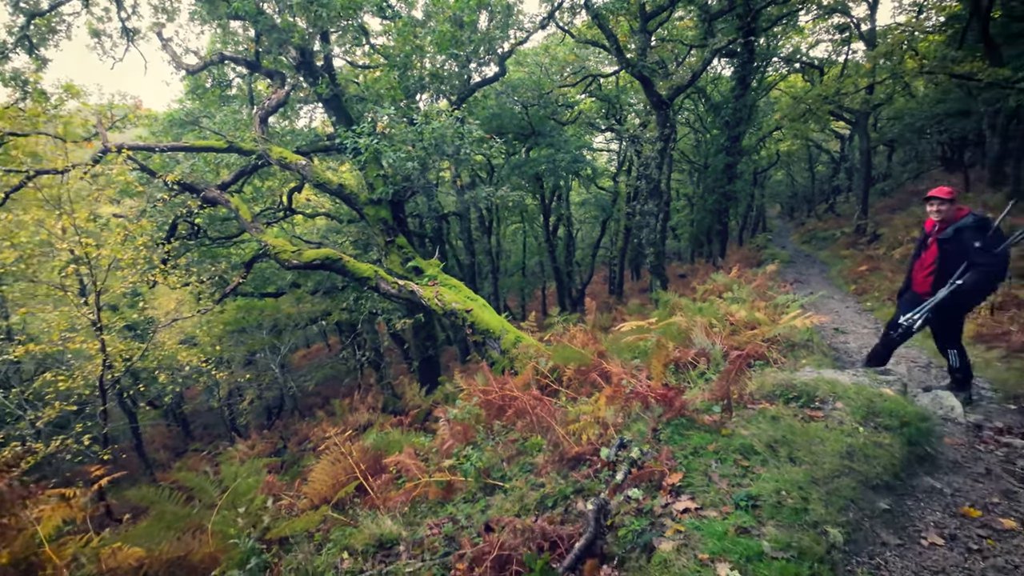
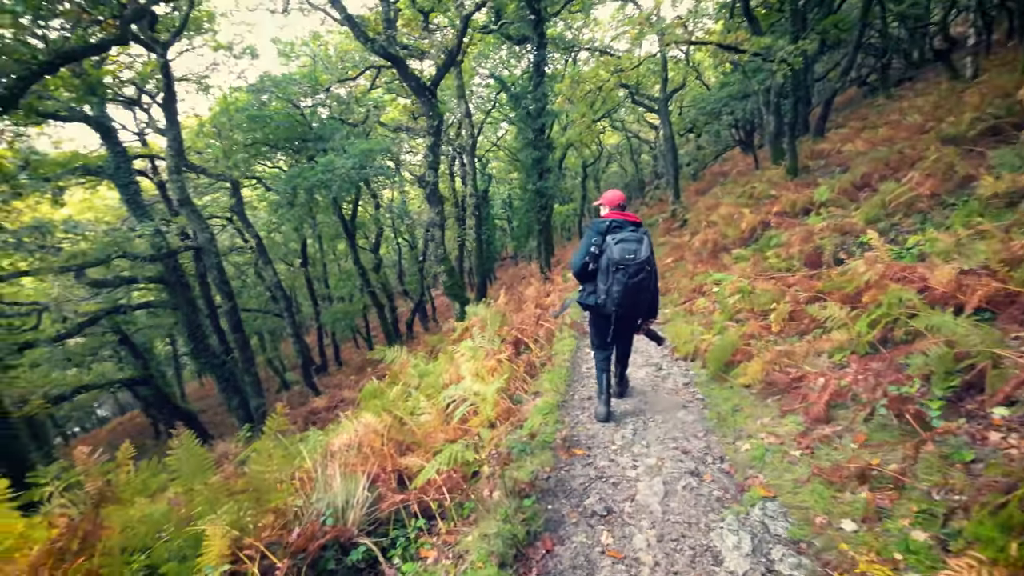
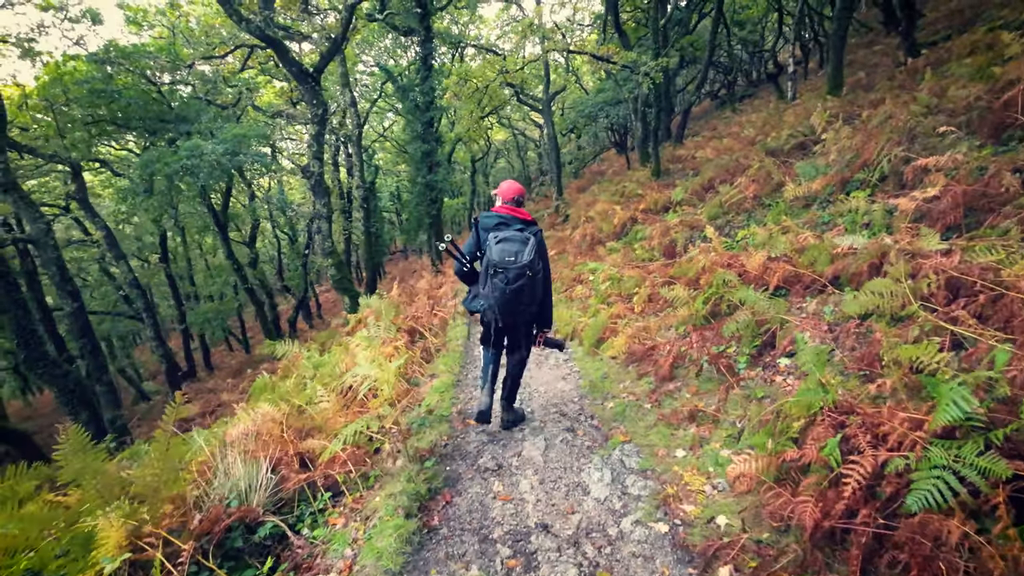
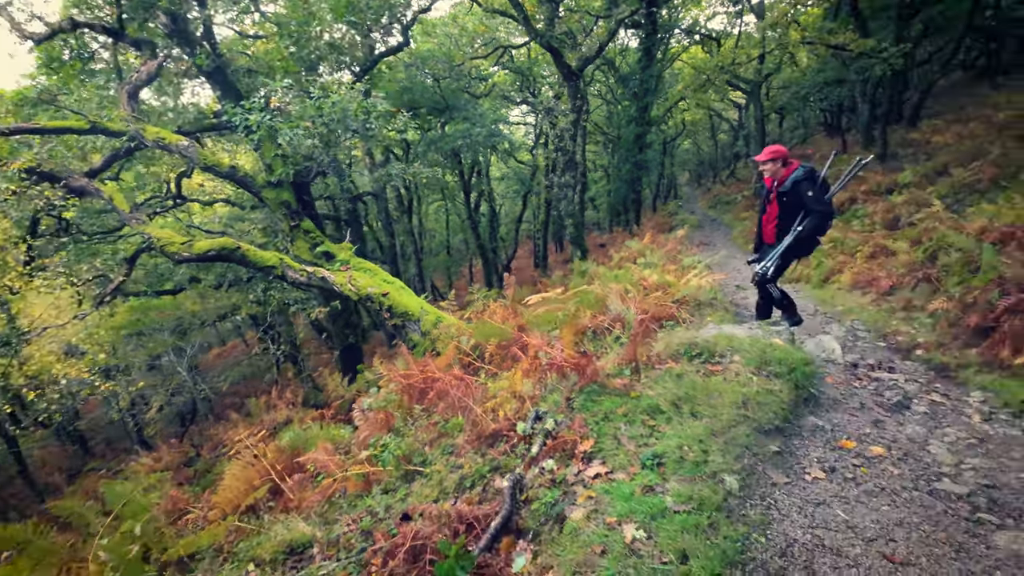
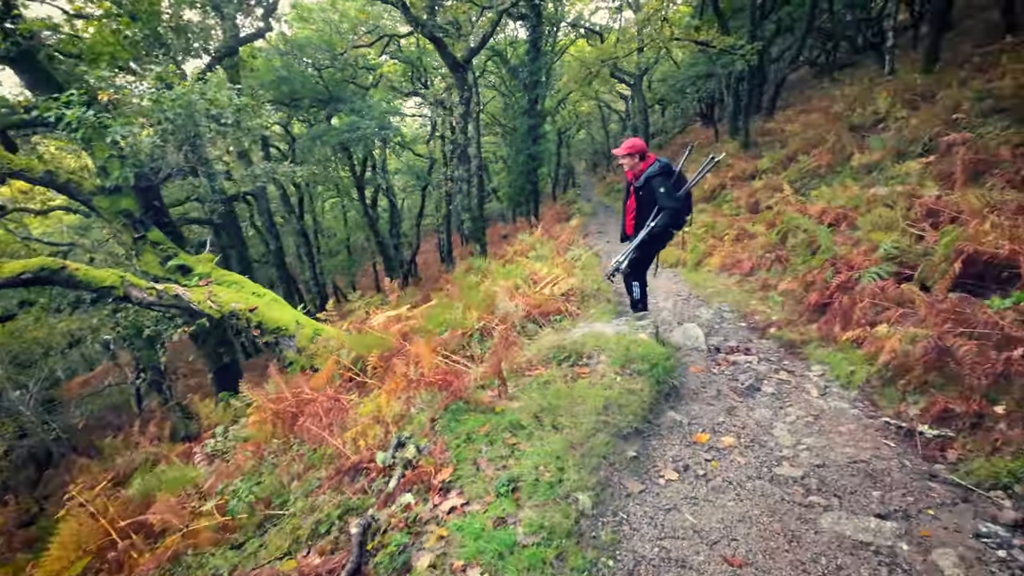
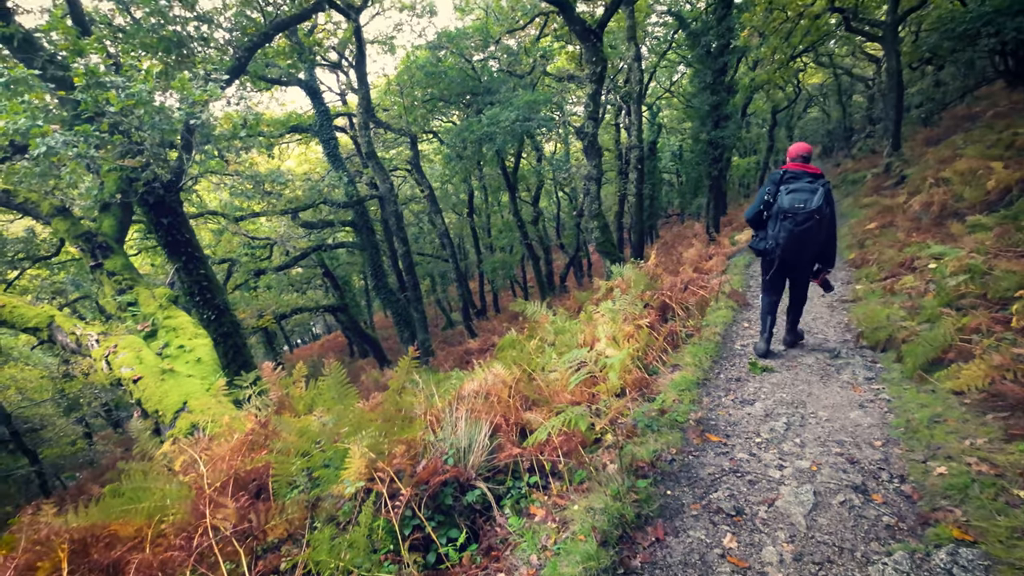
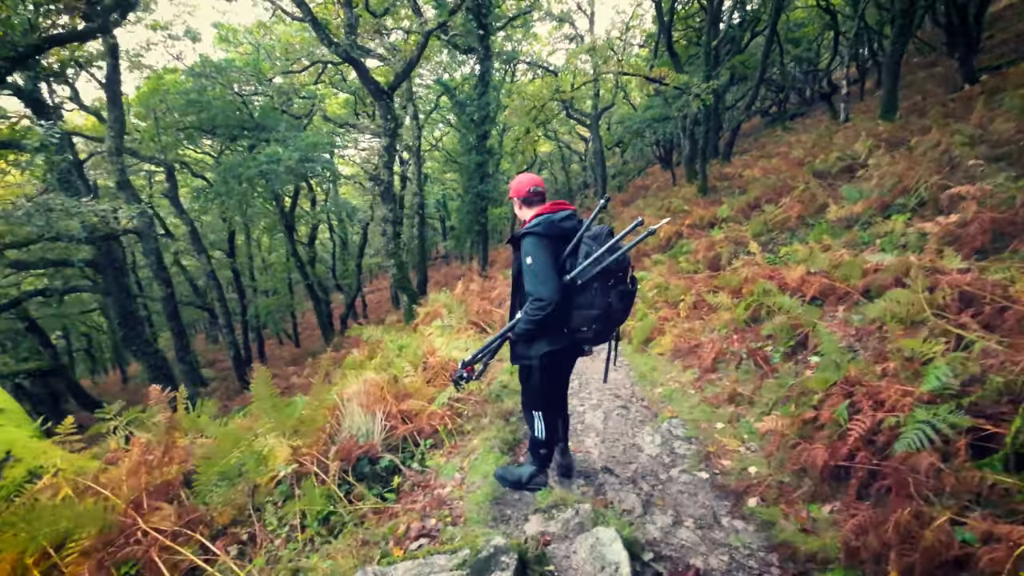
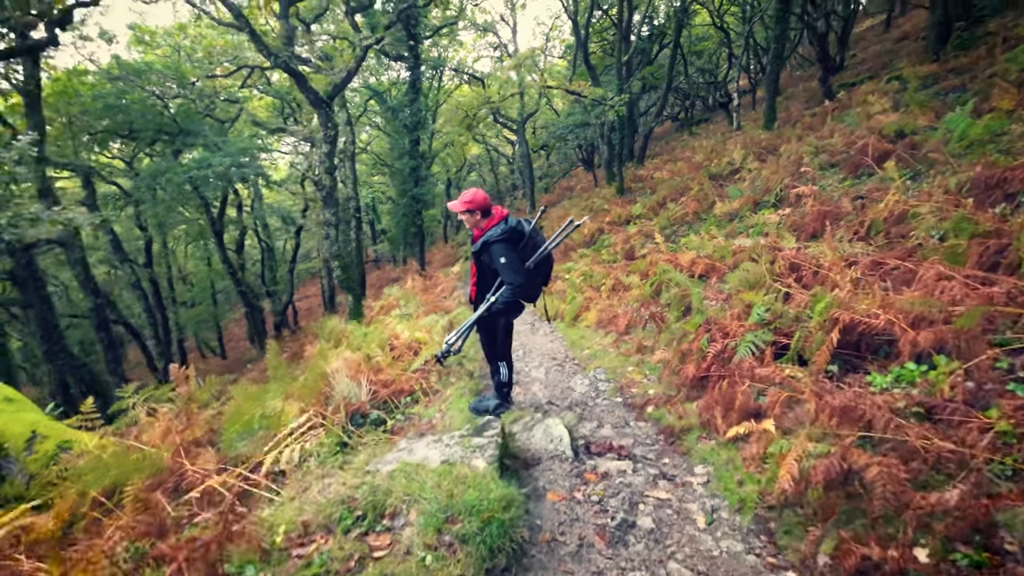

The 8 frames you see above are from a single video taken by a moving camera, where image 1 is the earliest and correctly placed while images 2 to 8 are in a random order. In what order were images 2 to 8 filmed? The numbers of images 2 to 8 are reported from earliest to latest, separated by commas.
4, 5, 8, 7, 3, 2, 6
